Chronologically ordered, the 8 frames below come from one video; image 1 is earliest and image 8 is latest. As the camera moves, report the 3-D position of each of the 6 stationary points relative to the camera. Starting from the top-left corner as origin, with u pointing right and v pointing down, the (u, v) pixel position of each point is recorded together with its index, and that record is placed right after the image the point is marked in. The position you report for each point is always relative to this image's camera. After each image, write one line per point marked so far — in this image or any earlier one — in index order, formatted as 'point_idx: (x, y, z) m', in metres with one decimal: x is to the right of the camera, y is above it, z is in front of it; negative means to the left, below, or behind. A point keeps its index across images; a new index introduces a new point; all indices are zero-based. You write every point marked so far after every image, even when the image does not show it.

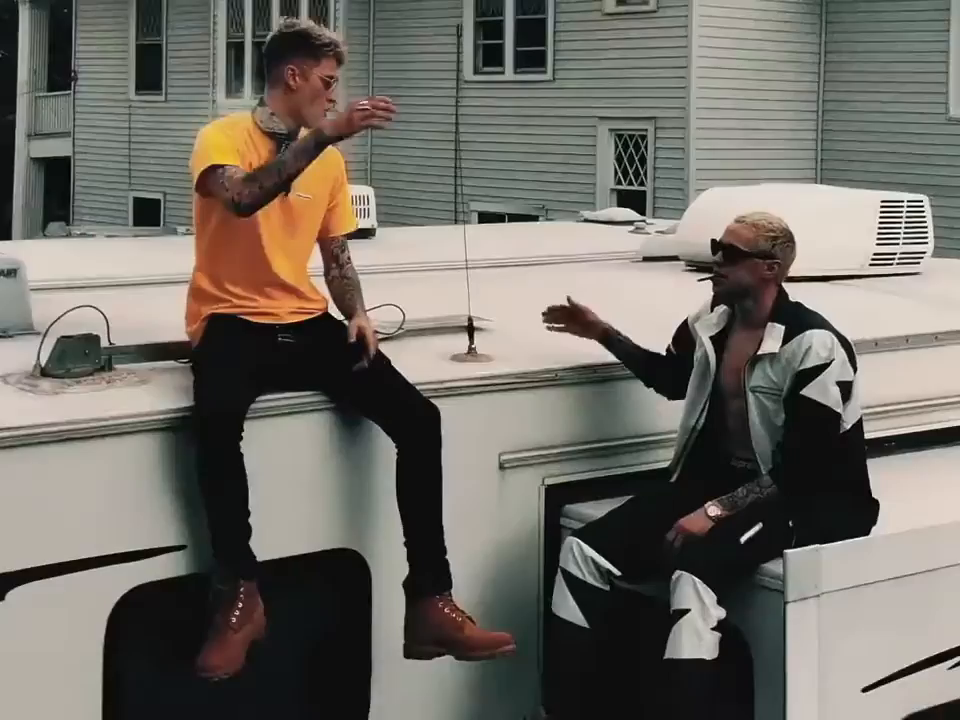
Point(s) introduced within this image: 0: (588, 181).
0: (+1.8, +2.9, +14.4) m
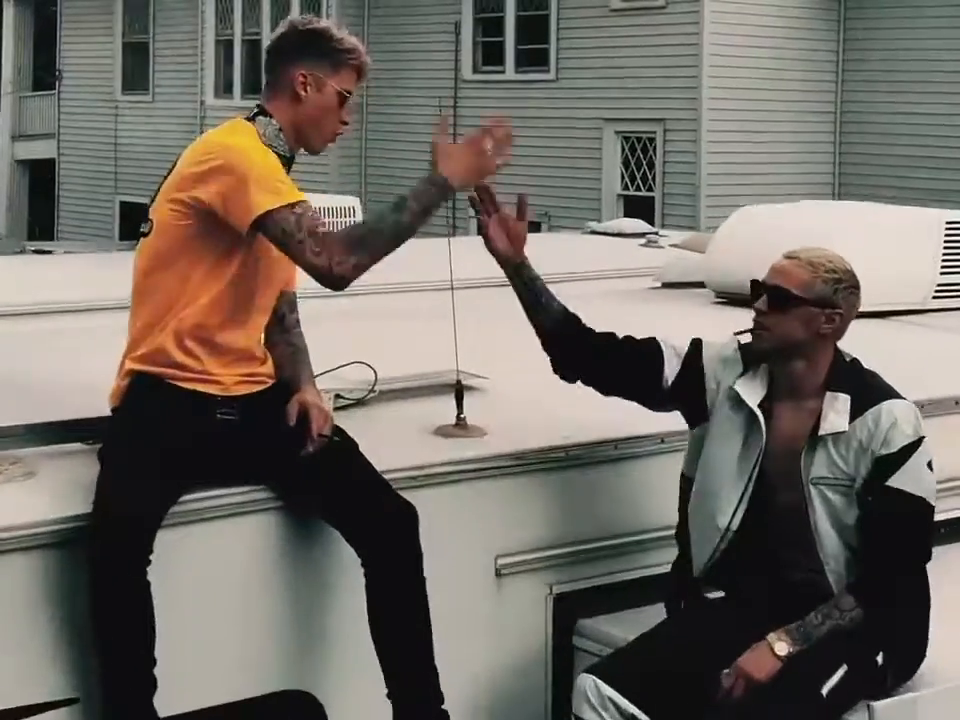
0: (+1.8, +2.6, +13.7) m
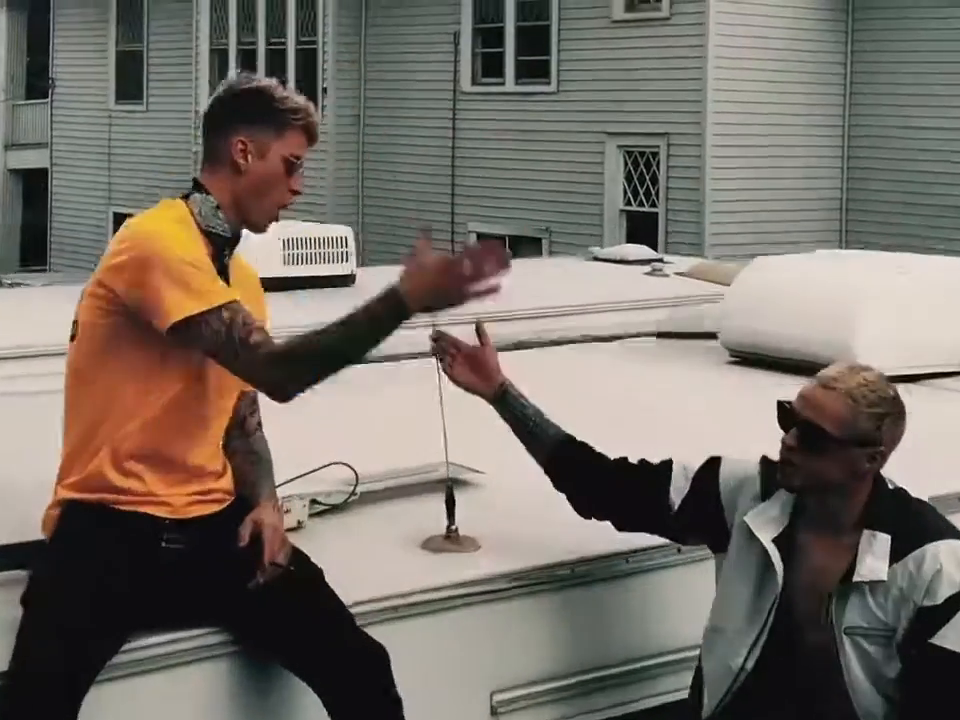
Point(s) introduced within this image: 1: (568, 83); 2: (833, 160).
0: (+1.8, +2.4, +13.4) m
1: (+1.4, +4.2, +13.6) m
2: (+5.4, +3.1, +13.6) m
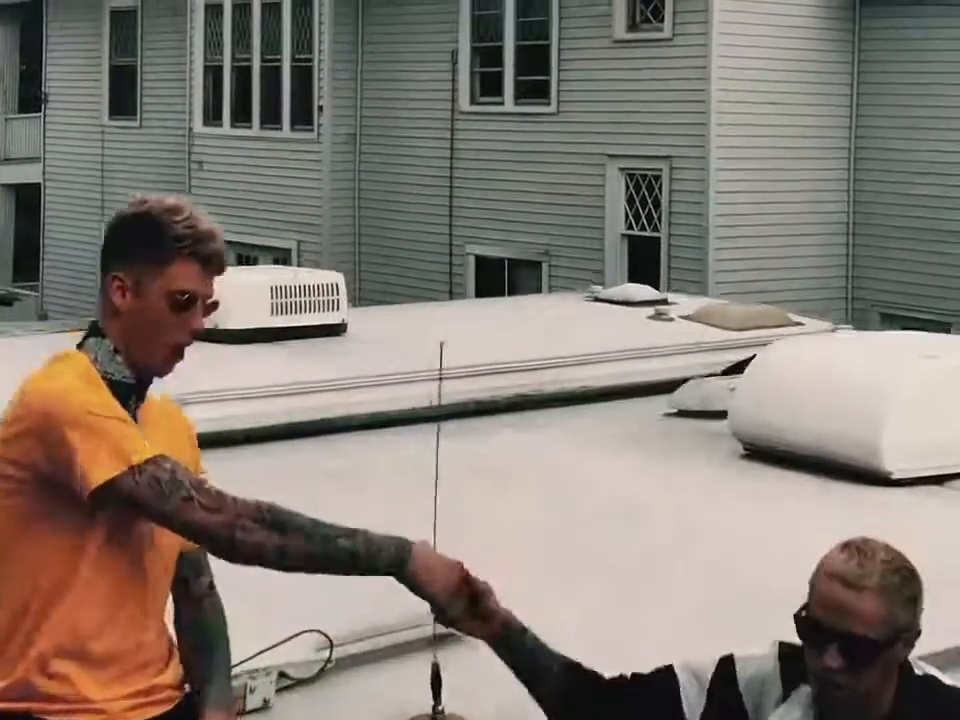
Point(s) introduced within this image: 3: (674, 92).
0: (+1.7, +2.0, +13.1) m
1: (+1.3, +3.9, +13.3) m
2: (+5.3, +2.7, +13.3) m
3: (+2.8, +3.8, +12.6) m
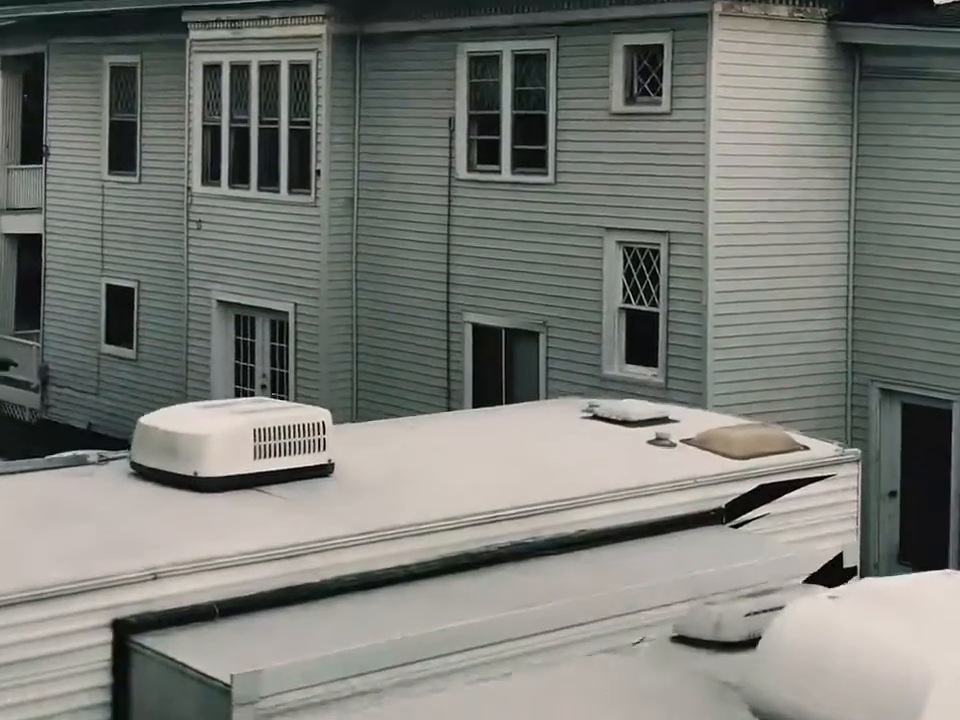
0: (+1.7, +0.9, +13.0) m
1: (+1.3, +2.8, +13.3) m
2: (+5.3, +1.6, +13.2) m
3: (+2.7, +2.8, +12.5) m
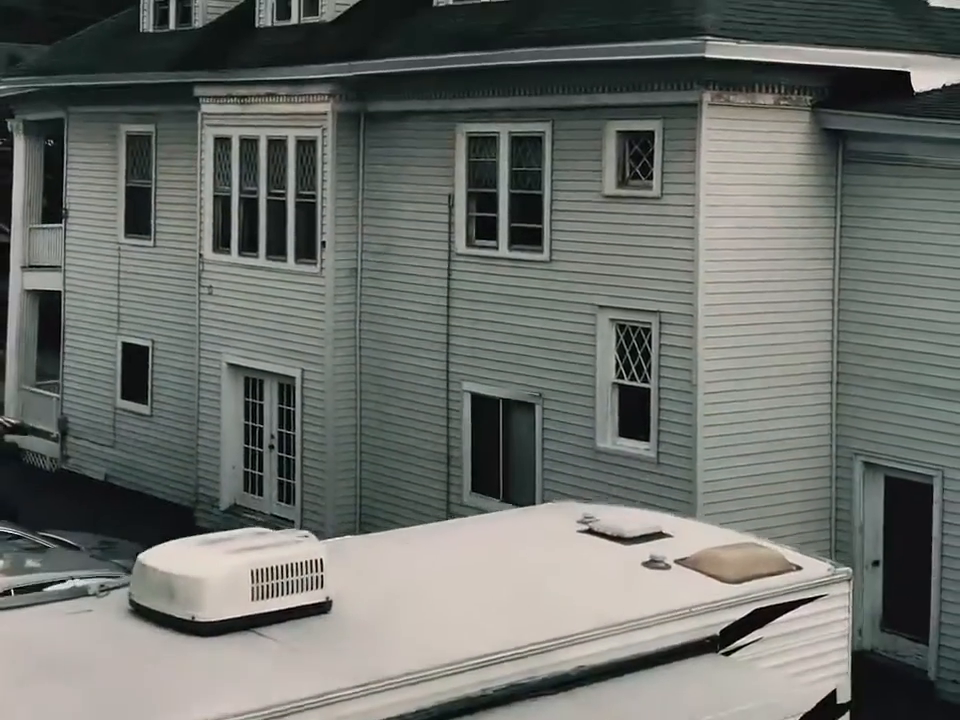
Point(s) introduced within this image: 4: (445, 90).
0: (+1.6, -0.2, +13.5) m
1: (+1.2, +1.7, +13.8) m
2: (+5.3, +0.5, +13.6) m
3: (+2.7, +1.6, +13.0) m
4: (-0.6, +4.4, +14.4) m
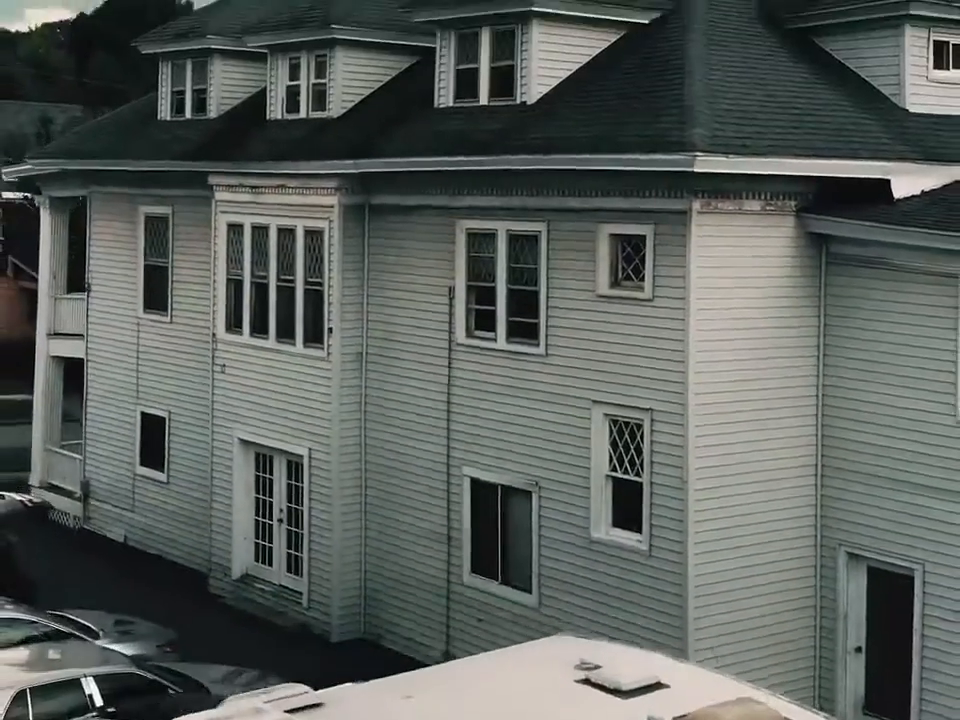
0: (+1.6, -1.7, +14.1) m
1: (+1.2, +0.2, +14.4) m
2: (+5.2, -1.0, +14.1) m
3: (+2.6, +0.2, +13.6) m
4: (-0.6, +2.9, +15.0) m
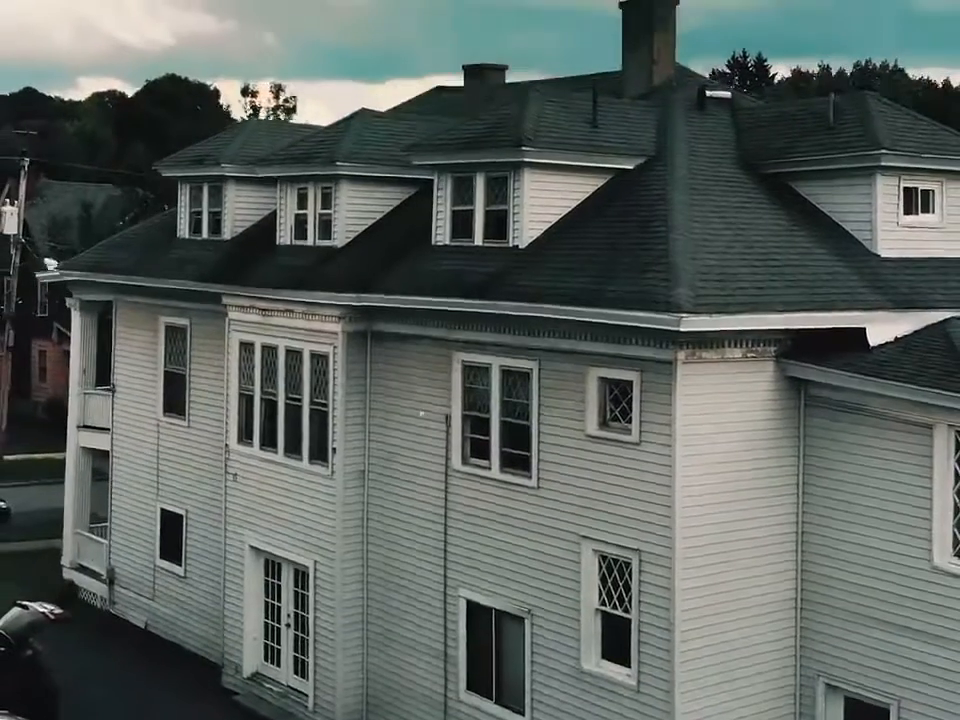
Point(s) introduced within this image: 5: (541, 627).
0: (+1.5, -3.9, +14.7) m
1: (+1.1, -2.0, +15.0) m
2: (+5.1, -3.2, +14.6) m
3: (+2.4, -2.1, +14.2) m
4: (-0.7, +0.7, +15.7) m
5: (+1.0, -4.5, +15.1) m
